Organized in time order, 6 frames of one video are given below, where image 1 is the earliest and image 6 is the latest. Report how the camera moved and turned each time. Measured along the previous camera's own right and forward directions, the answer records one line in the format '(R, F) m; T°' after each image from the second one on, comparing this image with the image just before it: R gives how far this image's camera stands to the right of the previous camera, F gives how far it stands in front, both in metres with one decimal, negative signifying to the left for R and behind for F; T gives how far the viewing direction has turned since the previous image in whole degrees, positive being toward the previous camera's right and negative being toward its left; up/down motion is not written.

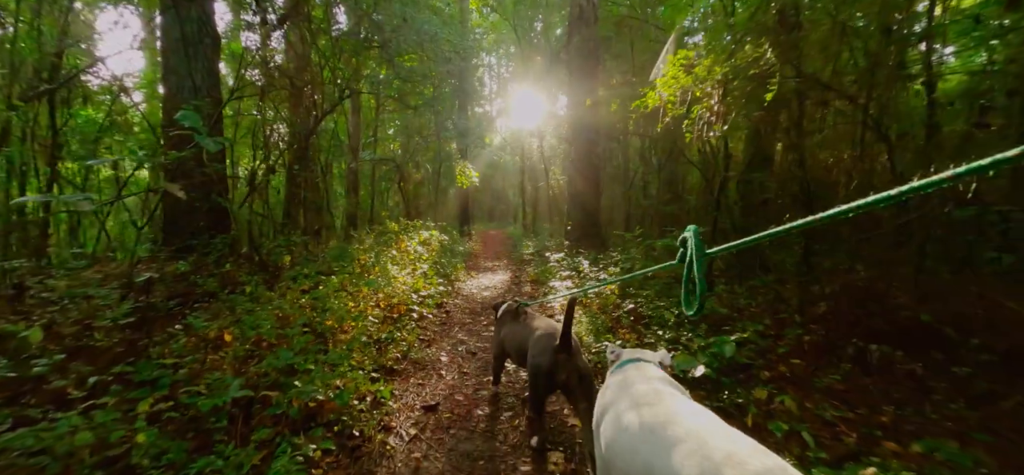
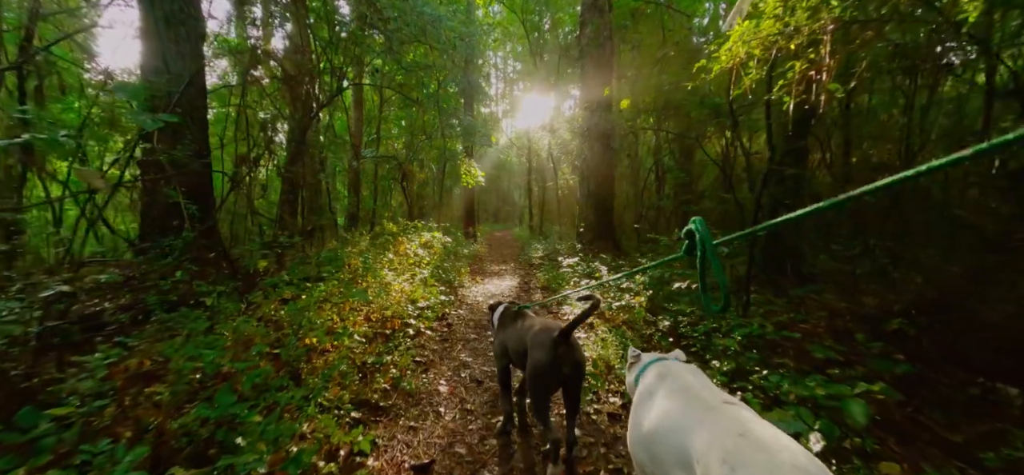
(-0.1, +0.7) m; -1°
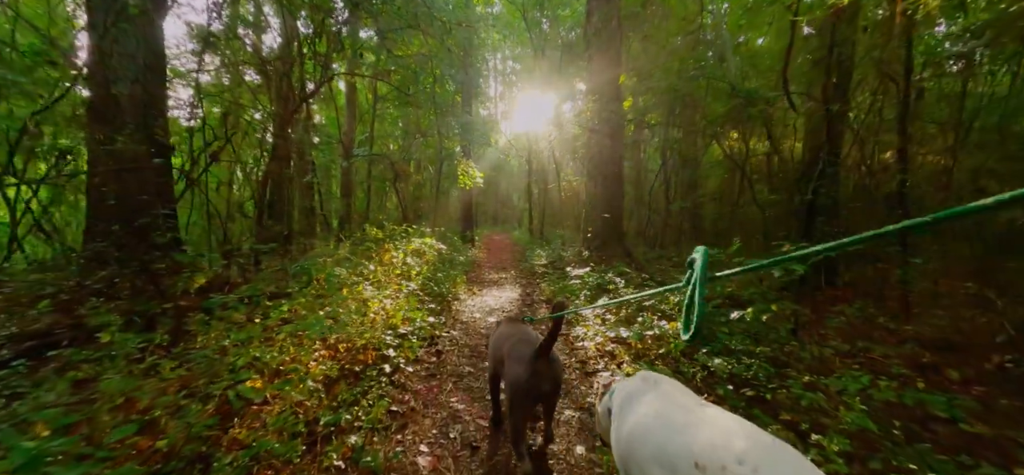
(0.0, +0.9) m; 0°
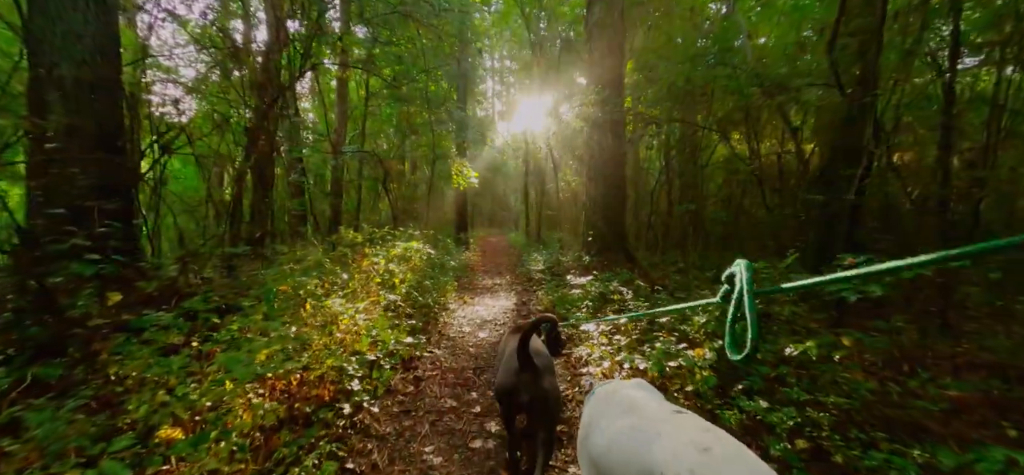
(0.0, +0.7) m; 0°
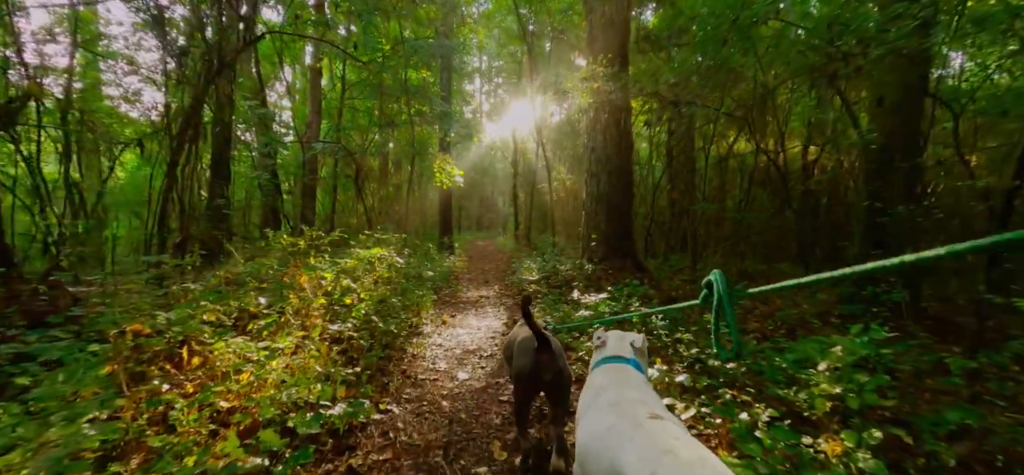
(0.0, +1.3) m; +2°
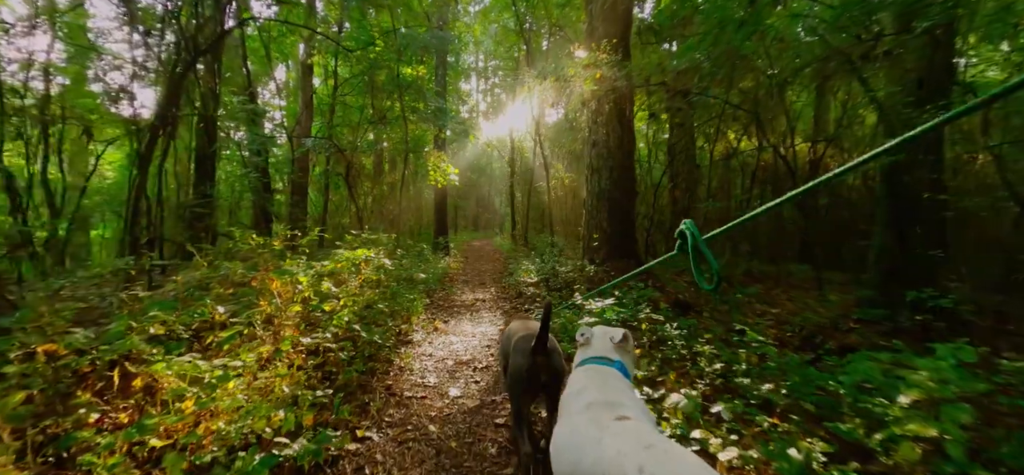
(0.0, +0.4) m; 0°
